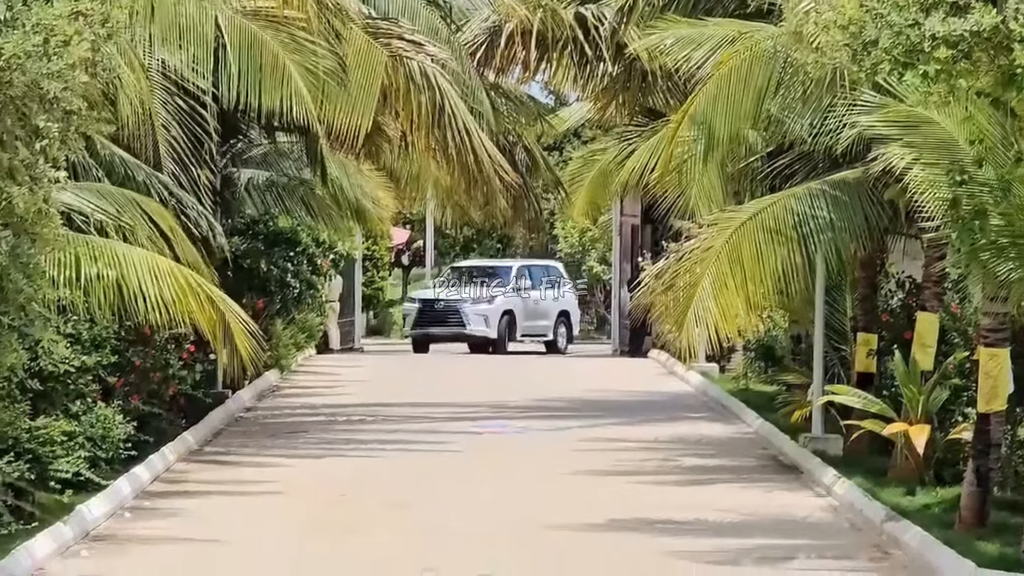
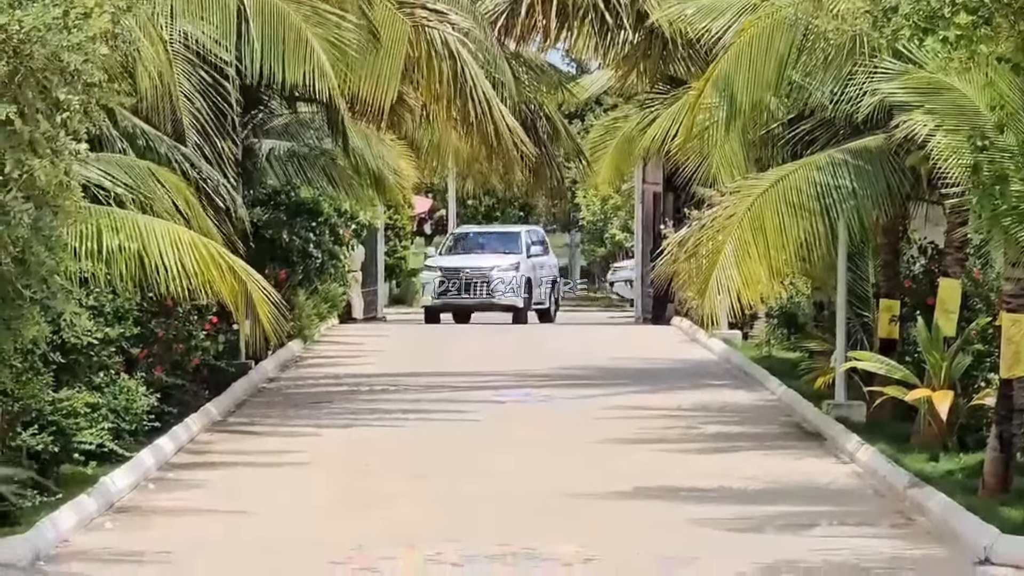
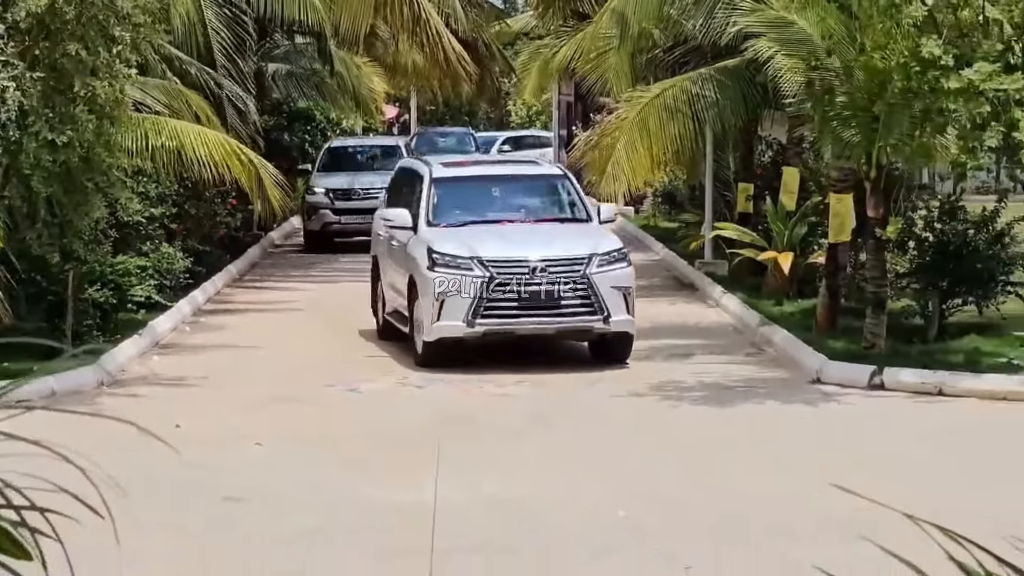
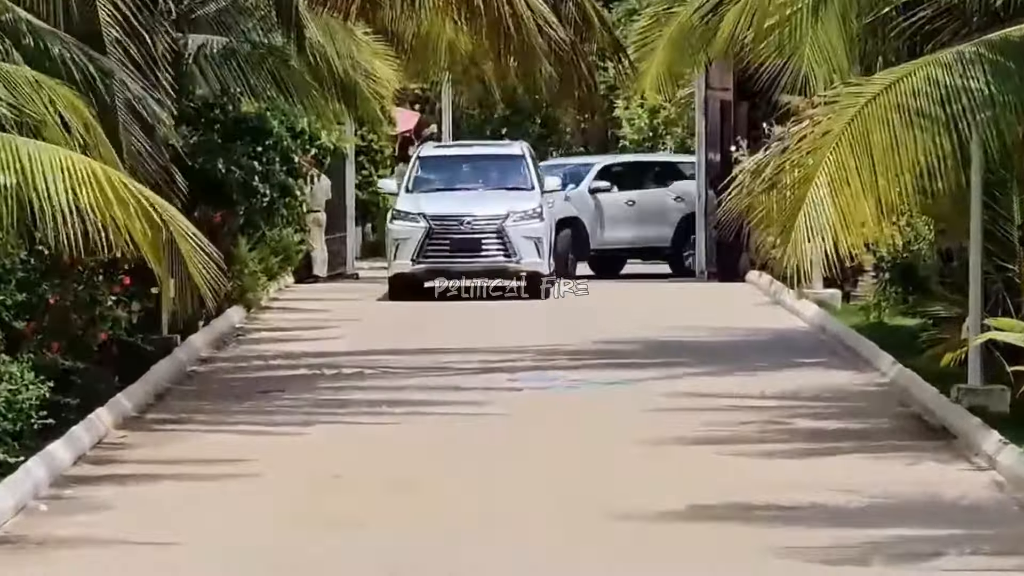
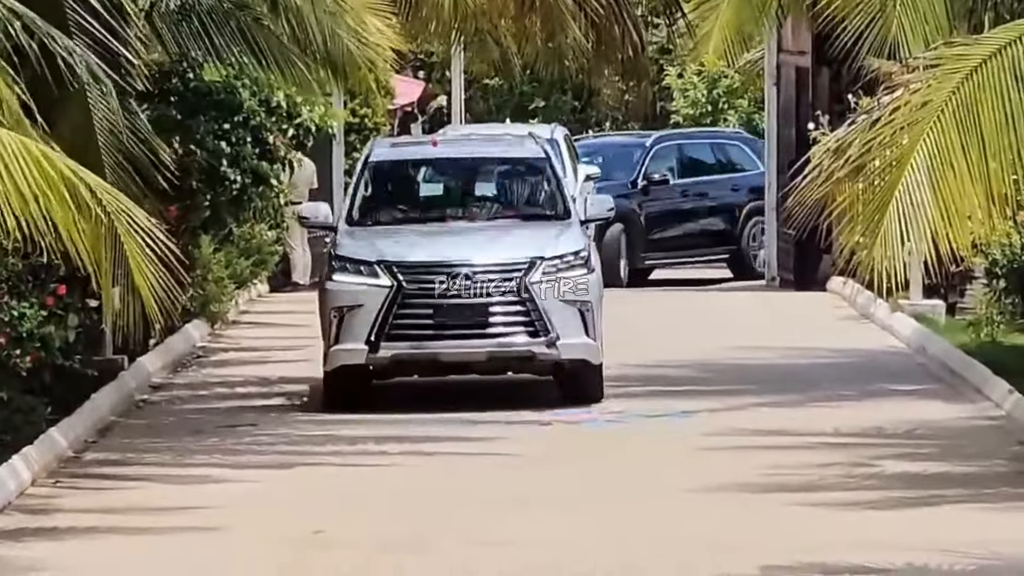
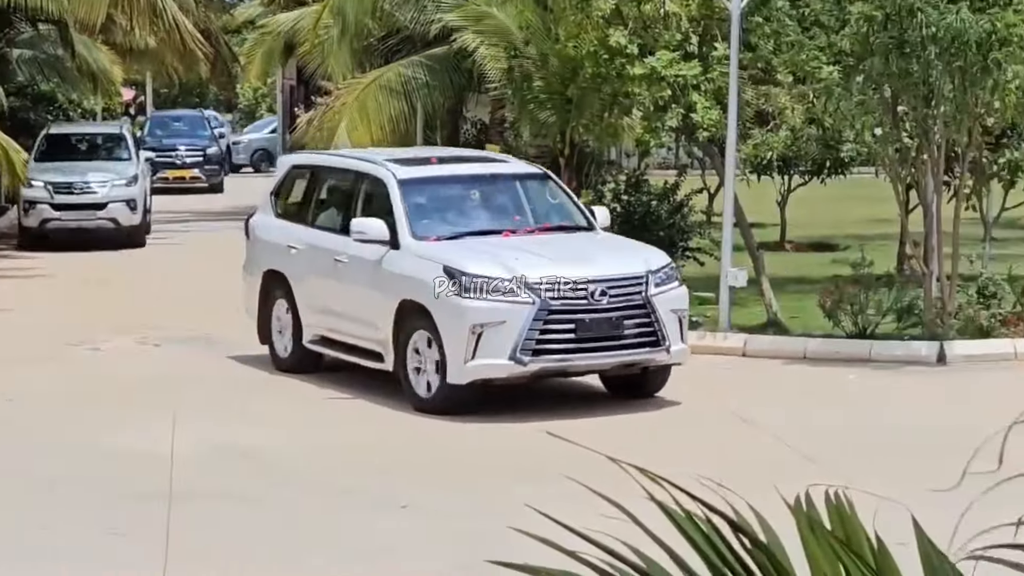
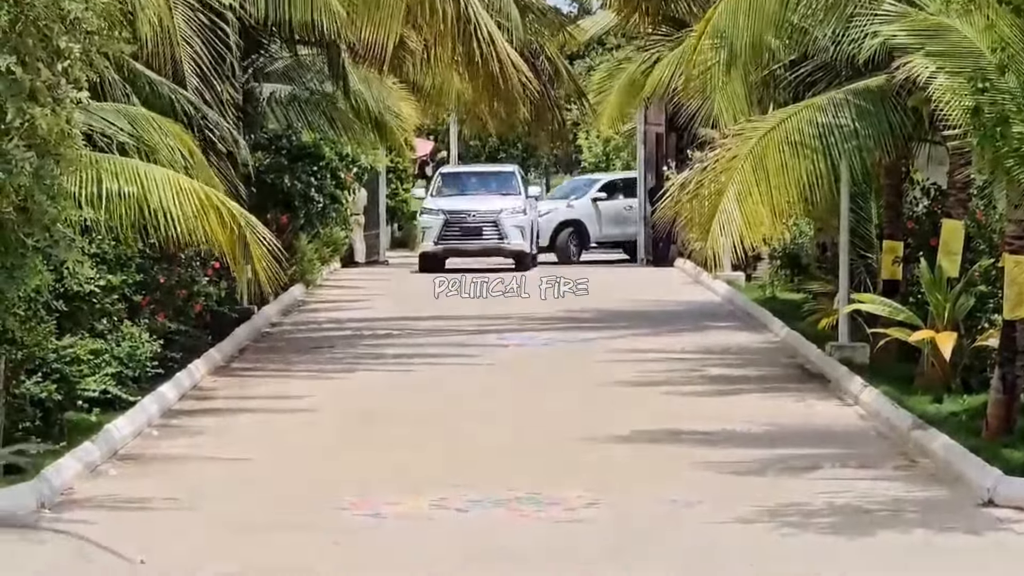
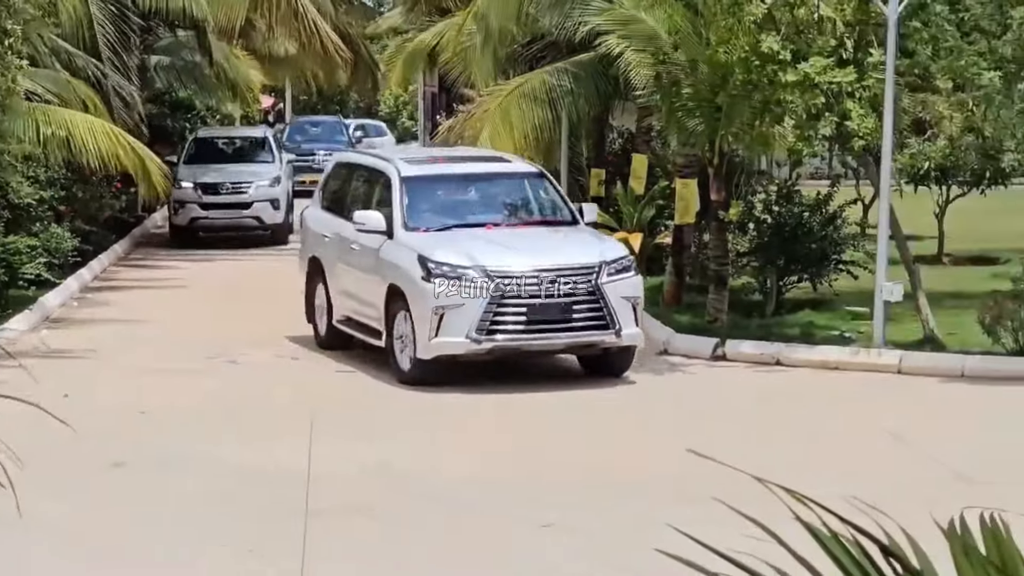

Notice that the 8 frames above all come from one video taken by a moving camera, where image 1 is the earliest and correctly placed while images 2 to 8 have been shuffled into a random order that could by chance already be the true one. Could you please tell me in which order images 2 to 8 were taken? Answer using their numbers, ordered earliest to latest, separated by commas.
2, 7, 4, 5, 3, 8, 6
